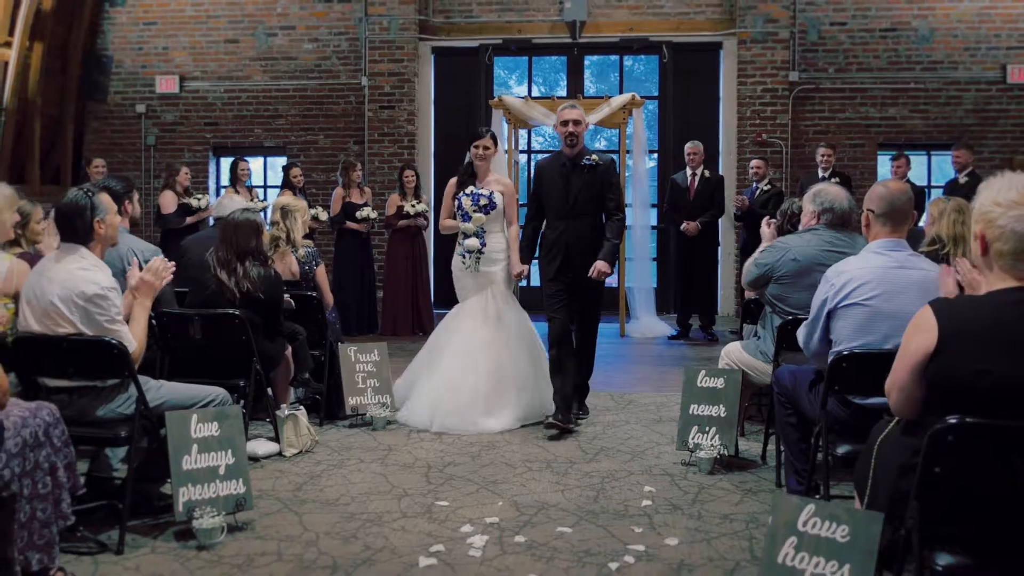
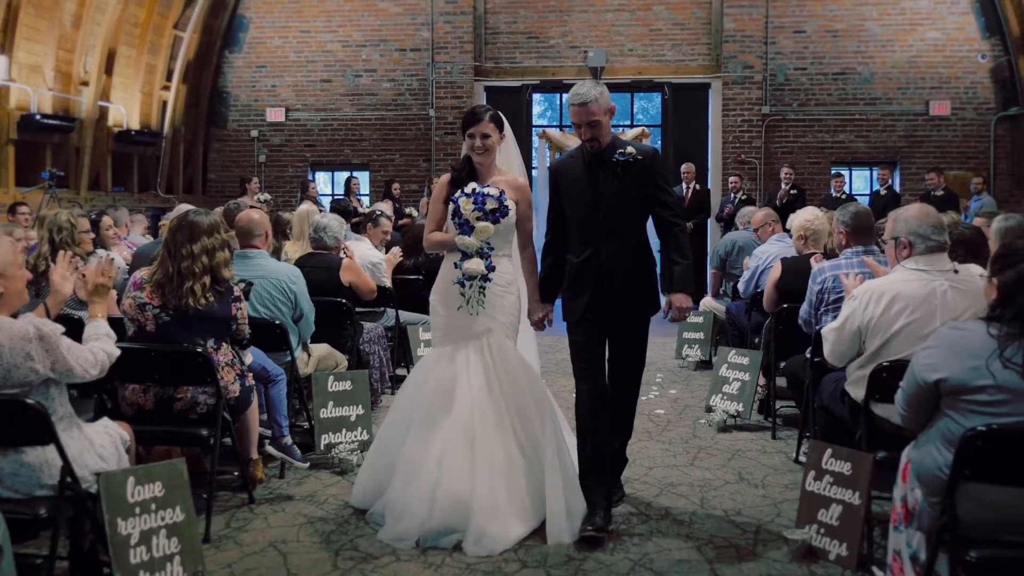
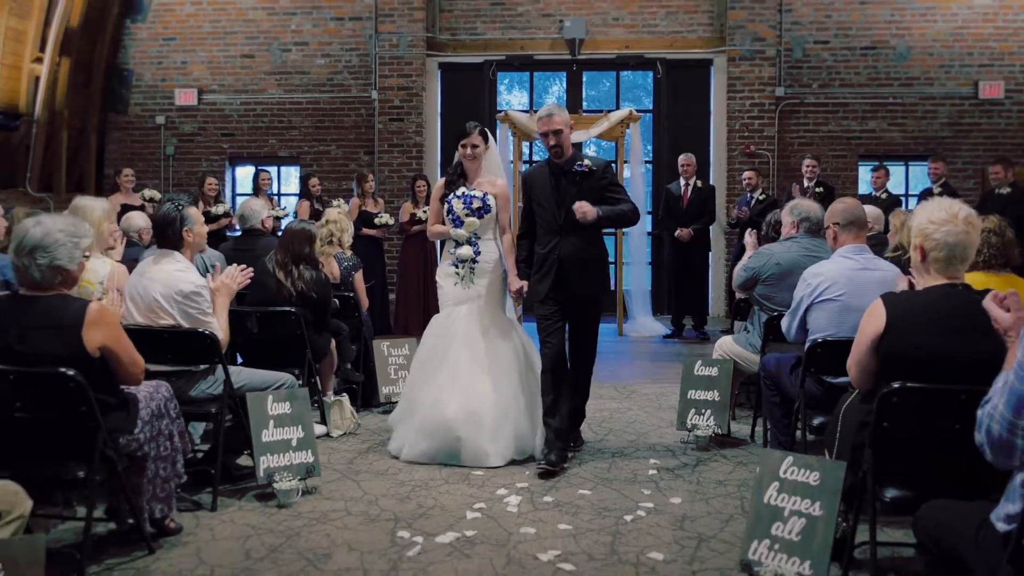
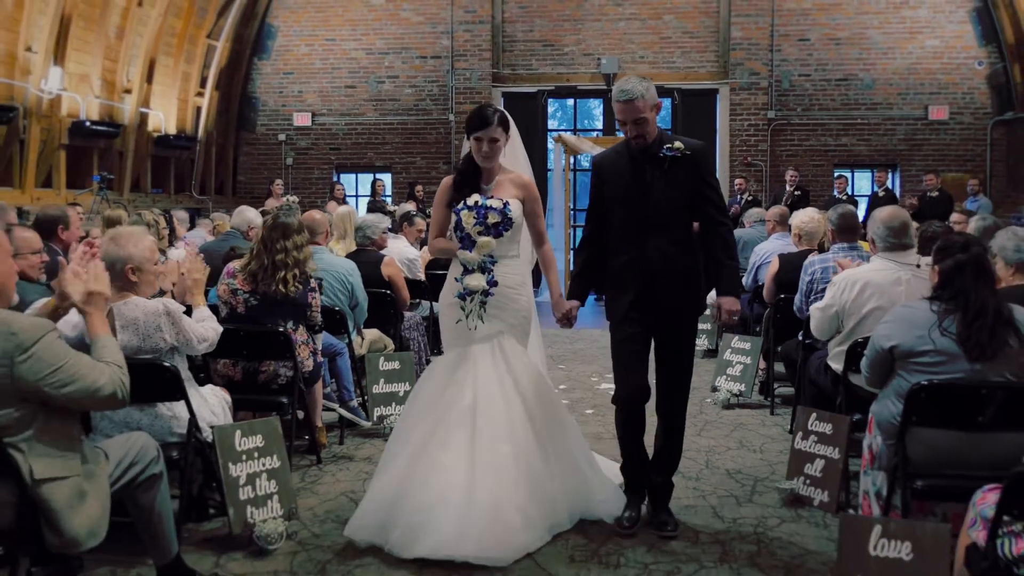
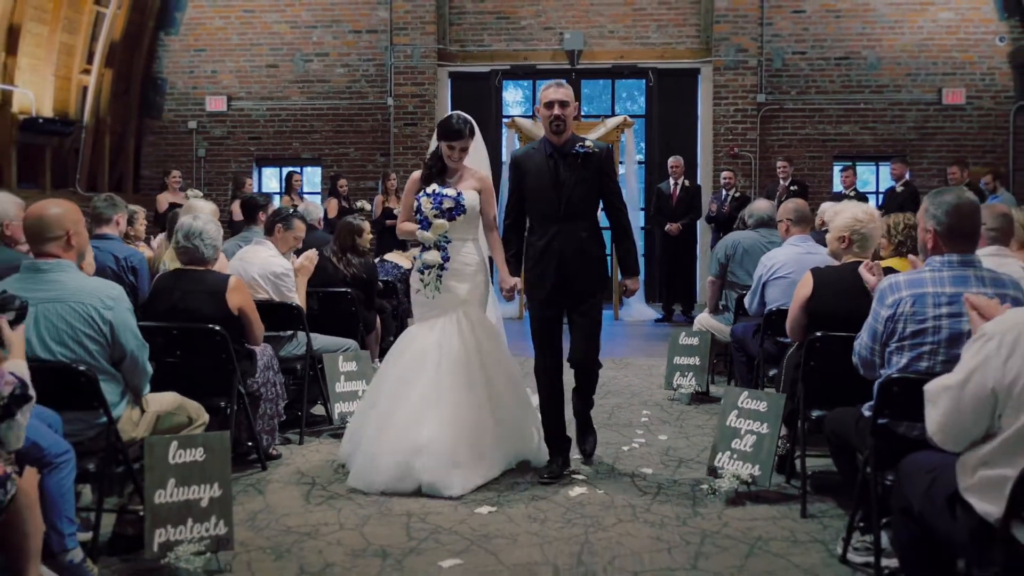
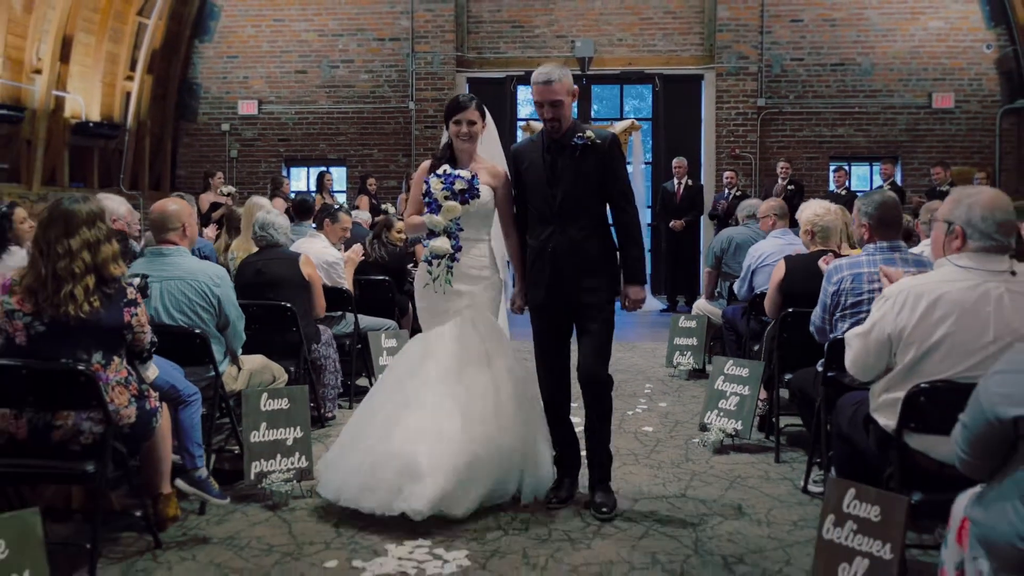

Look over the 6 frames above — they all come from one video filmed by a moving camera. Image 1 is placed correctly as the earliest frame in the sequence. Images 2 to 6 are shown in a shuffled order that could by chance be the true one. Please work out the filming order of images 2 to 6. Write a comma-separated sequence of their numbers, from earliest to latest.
3, 5, 6, 2, 4
